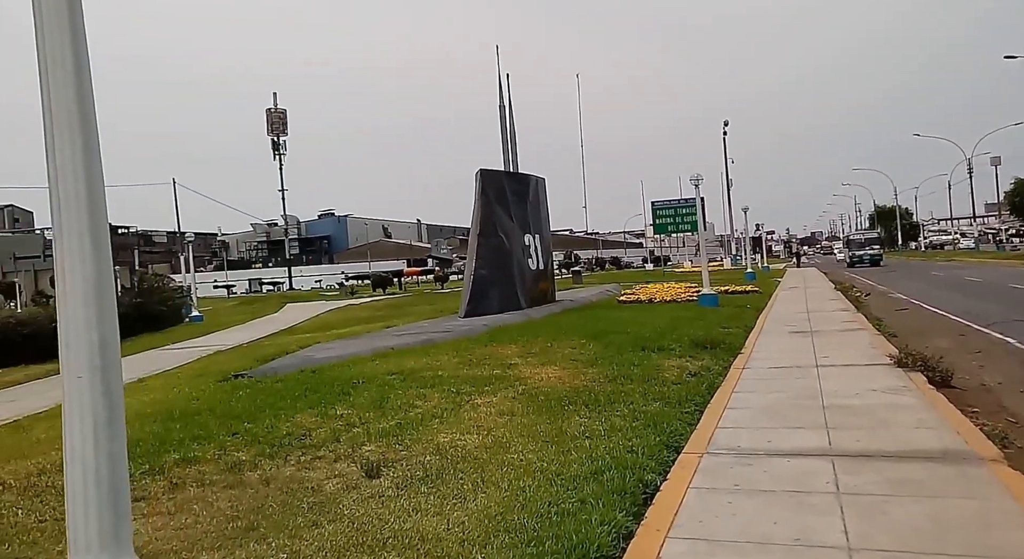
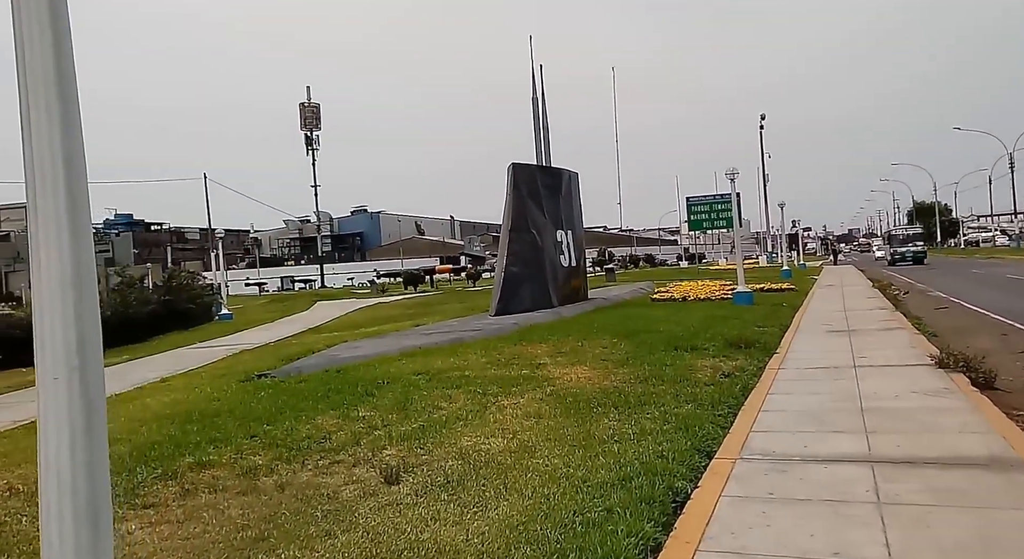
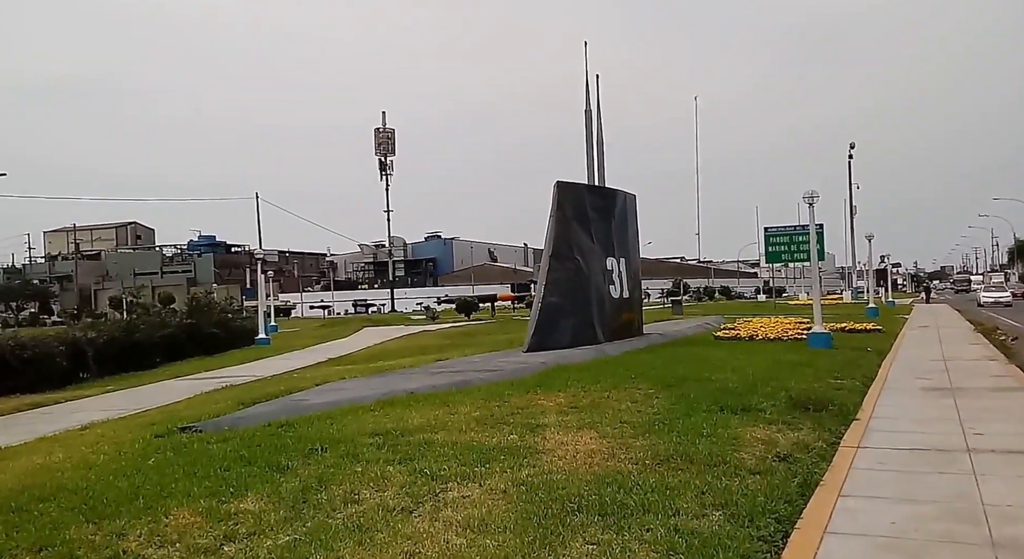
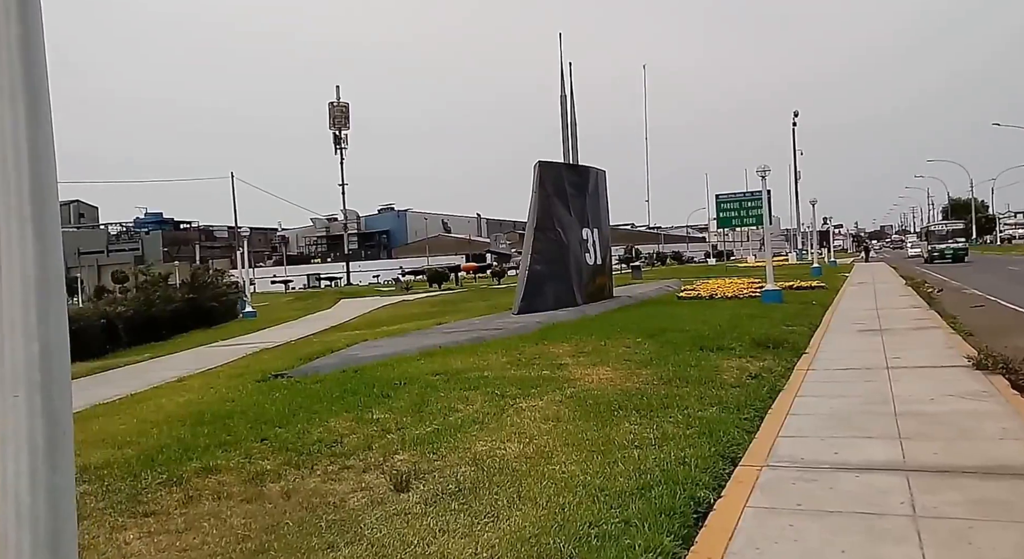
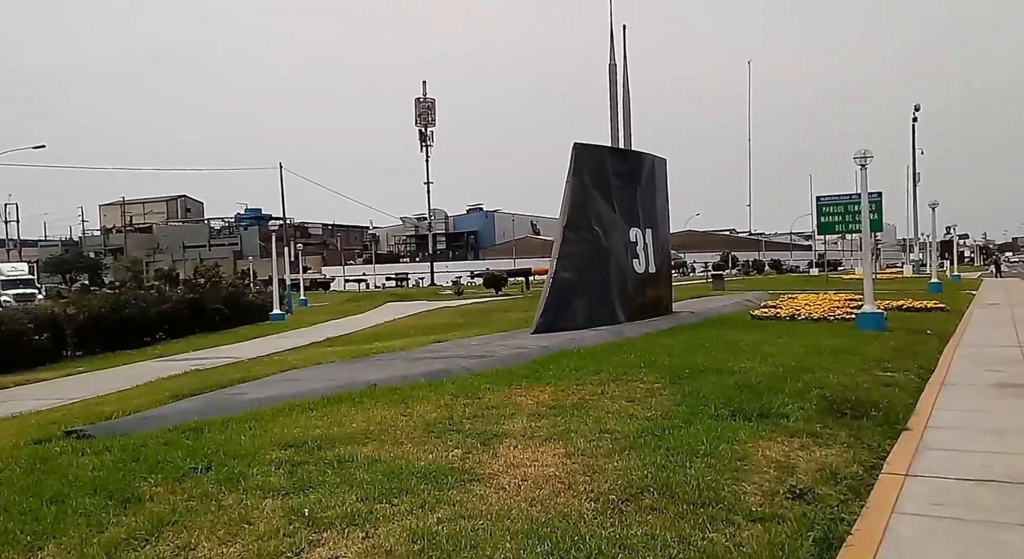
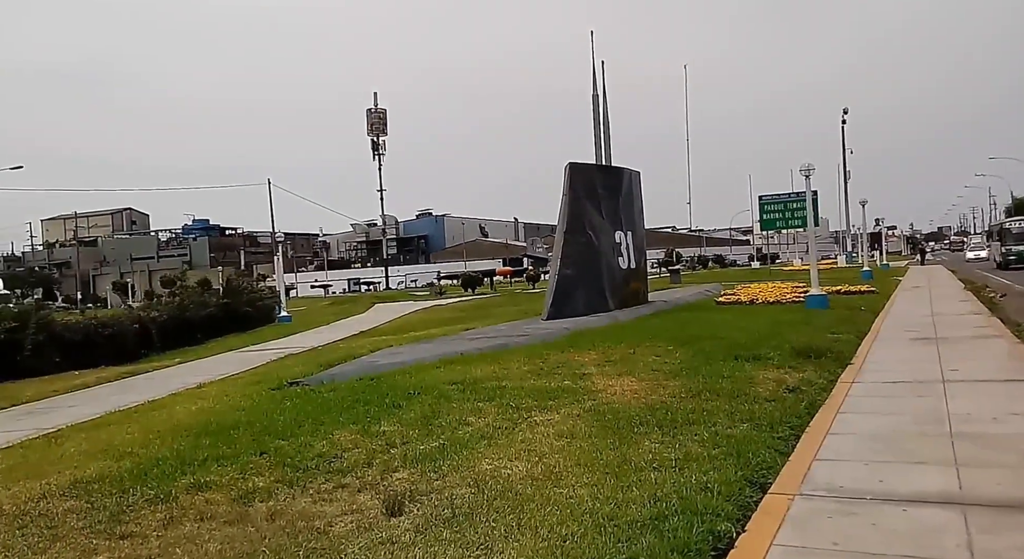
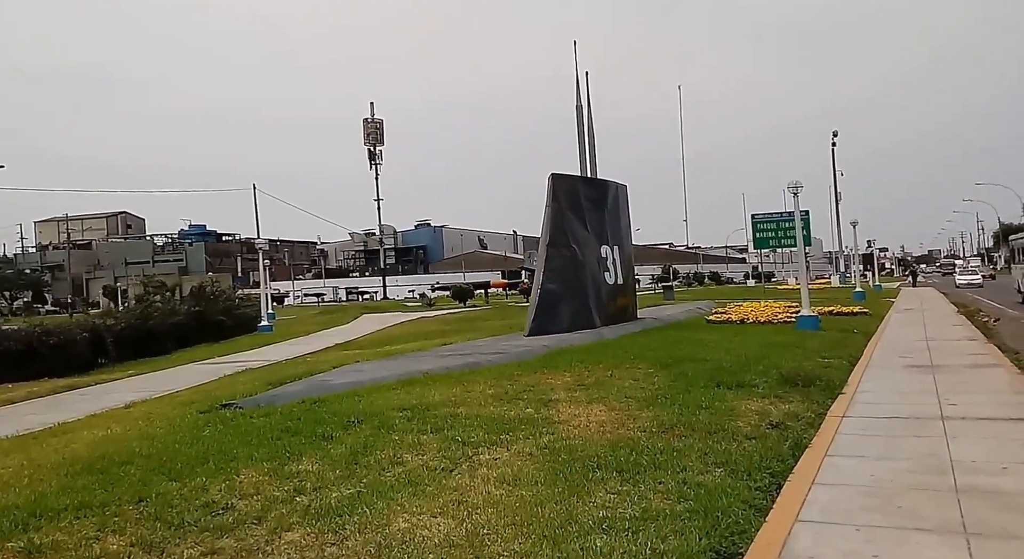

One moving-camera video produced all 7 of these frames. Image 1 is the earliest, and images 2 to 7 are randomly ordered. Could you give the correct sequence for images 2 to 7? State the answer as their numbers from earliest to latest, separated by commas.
2, 4, 6, 7, 3, 5
